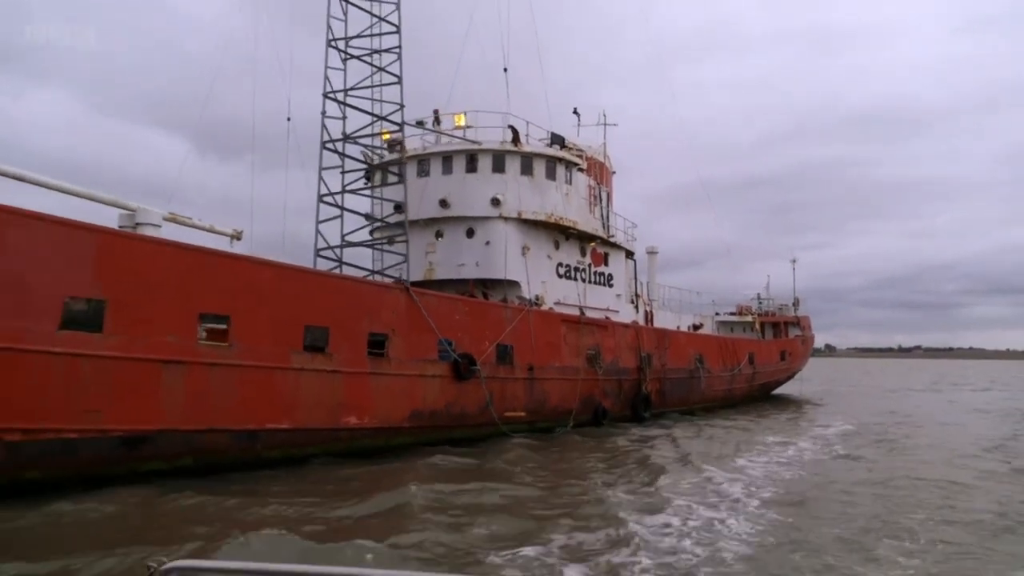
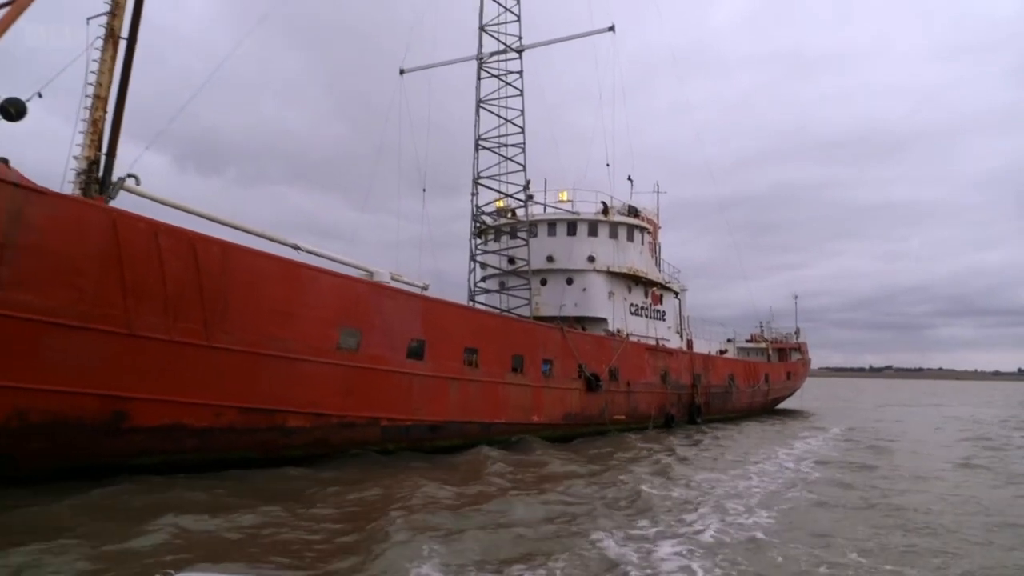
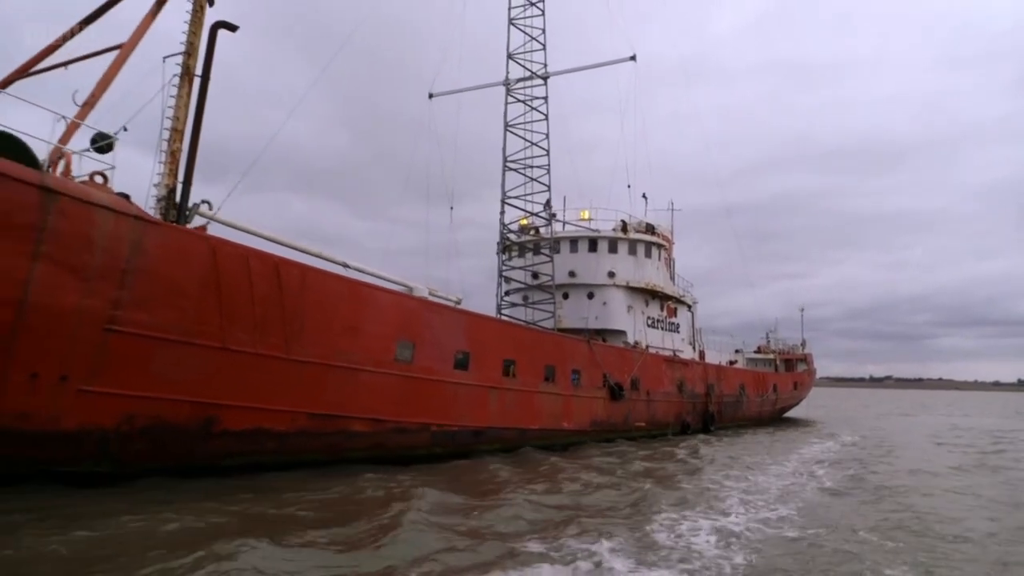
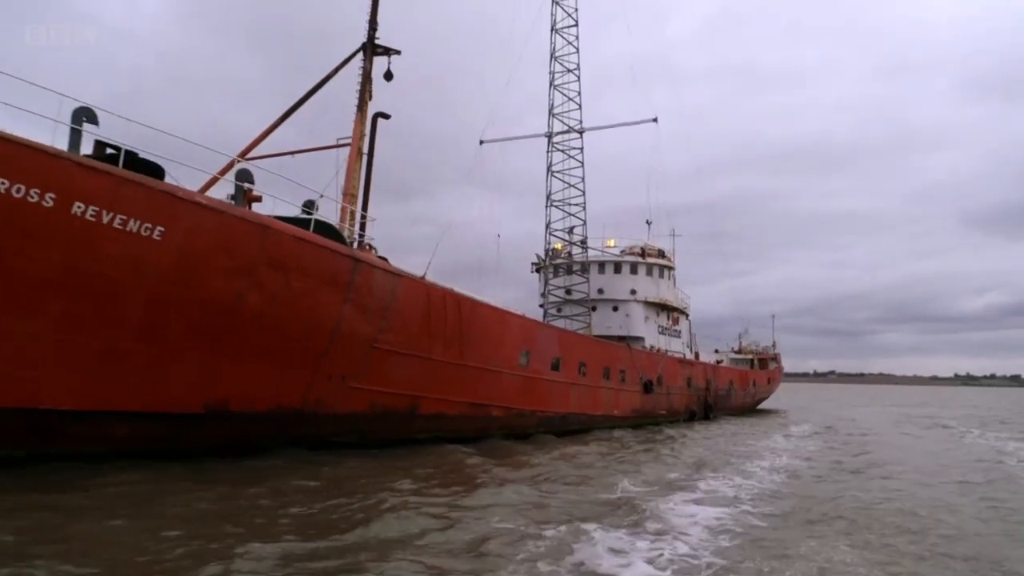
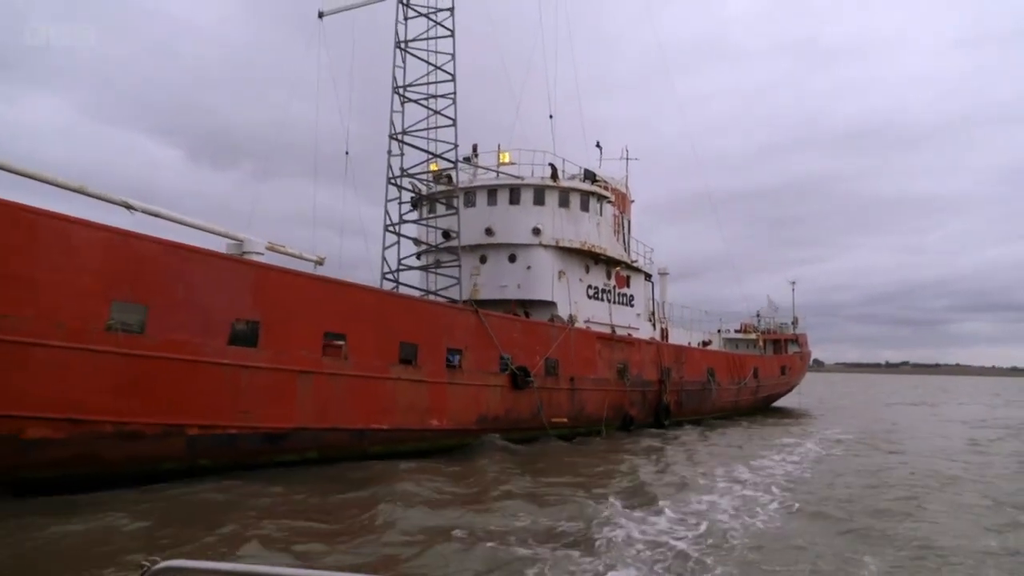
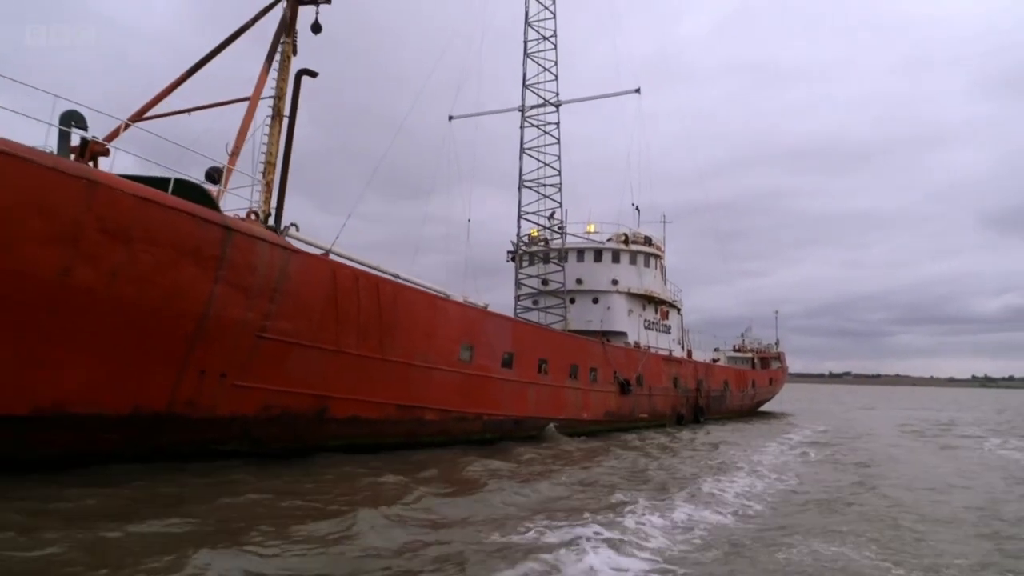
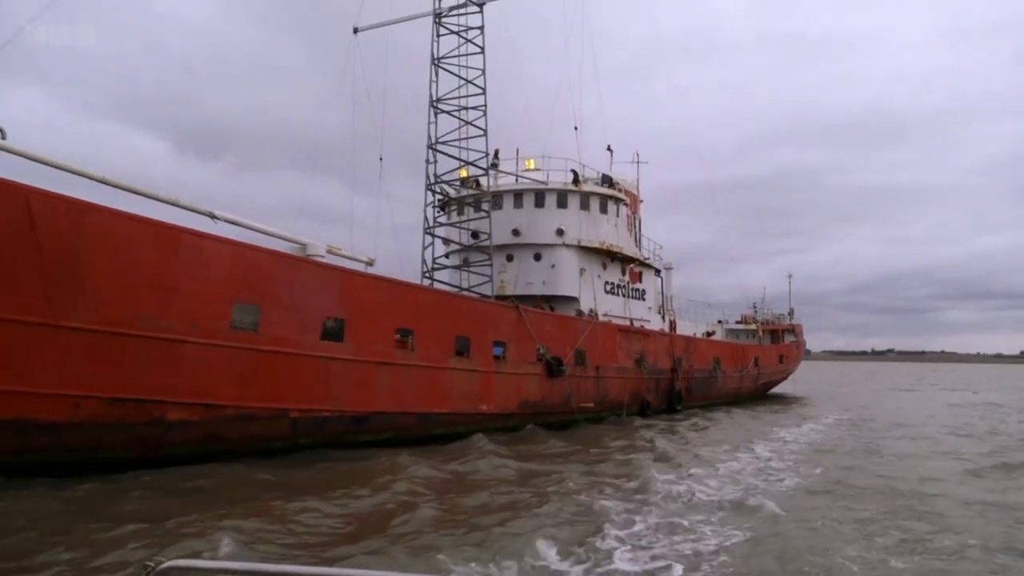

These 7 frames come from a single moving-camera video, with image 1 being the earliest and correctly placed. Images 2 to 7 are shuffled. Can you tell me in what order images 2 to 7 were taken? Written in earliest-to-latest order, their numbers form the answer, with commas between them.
5, 7, 2, 3, 6, 4
